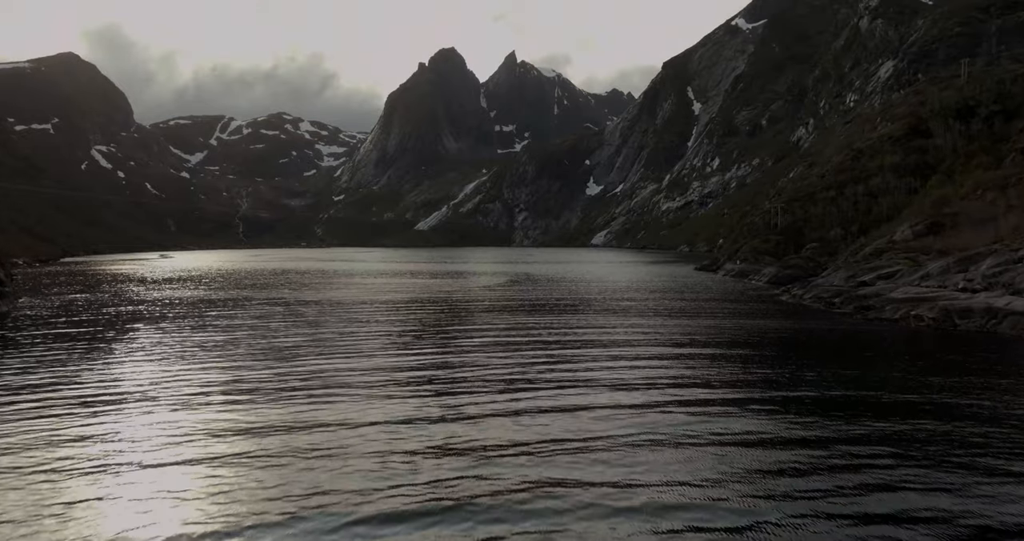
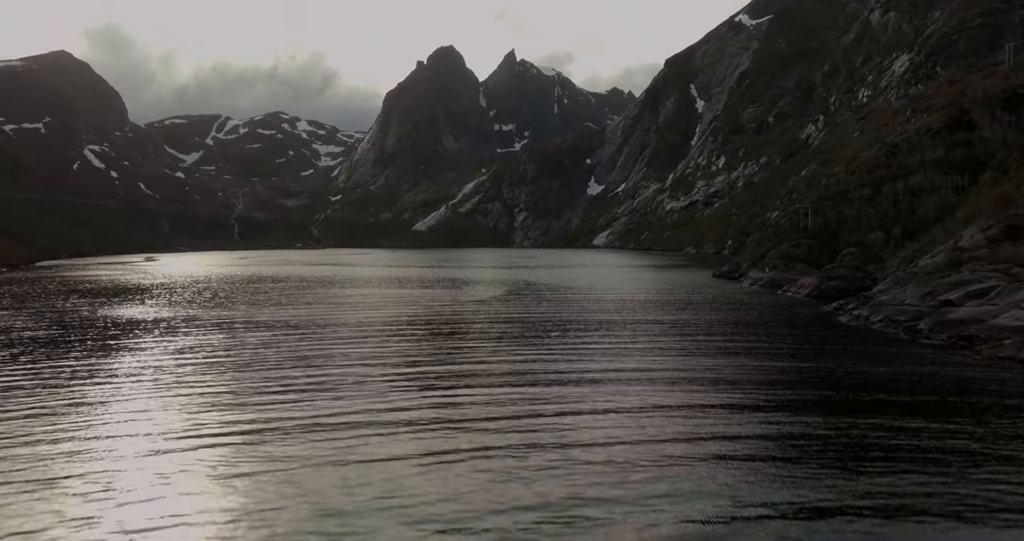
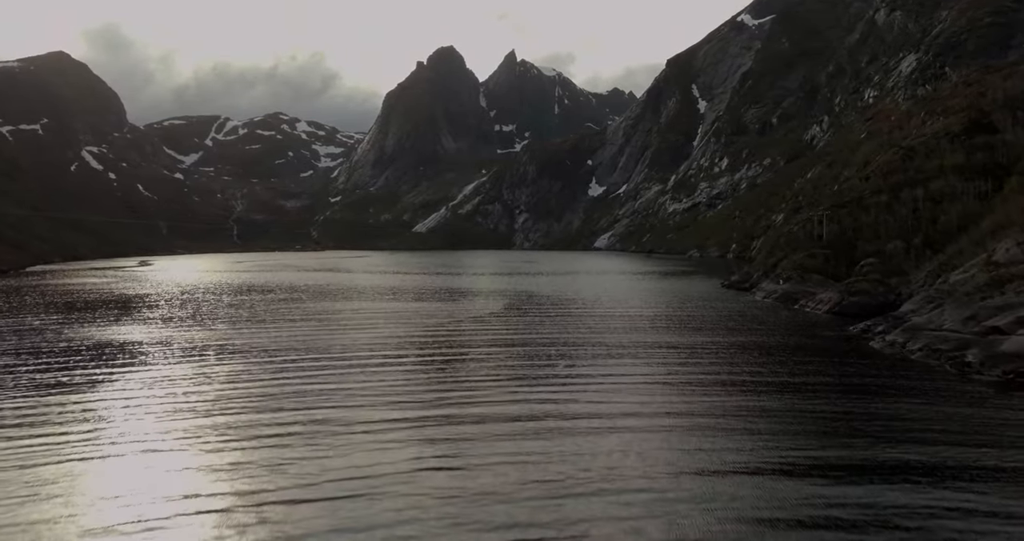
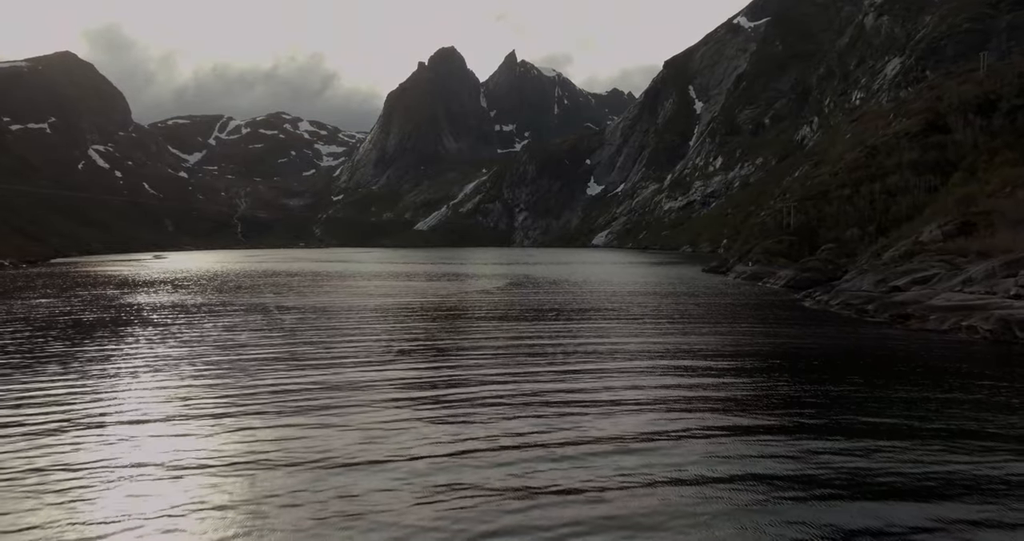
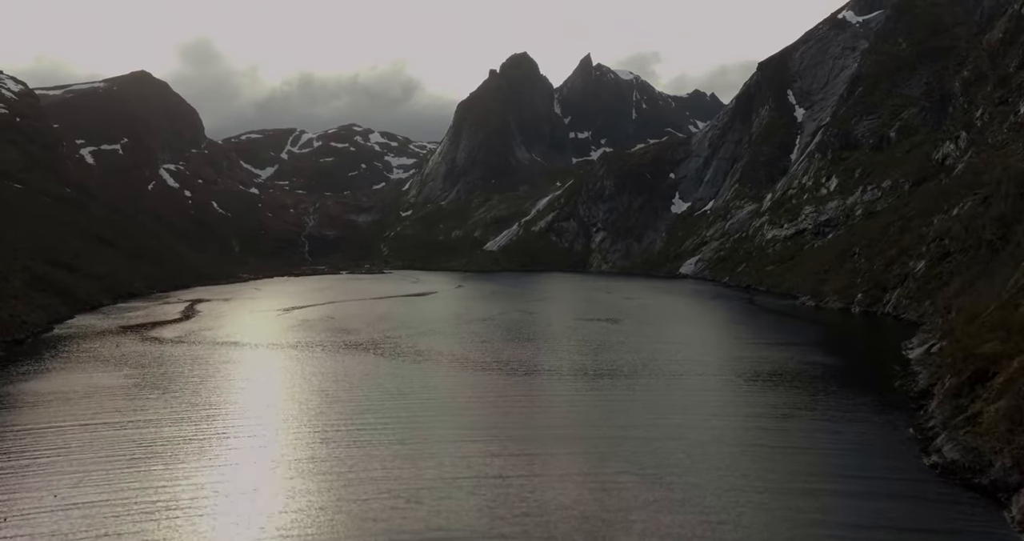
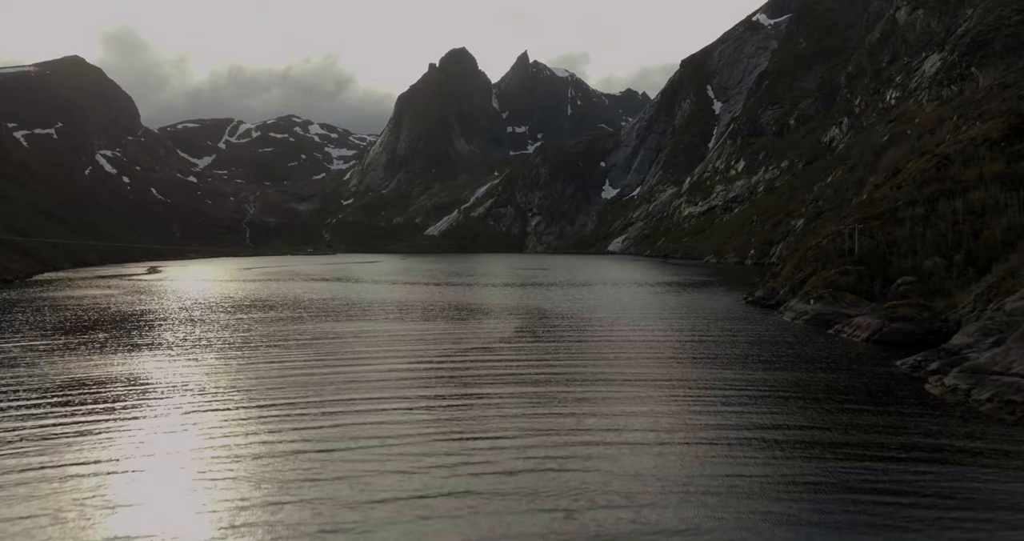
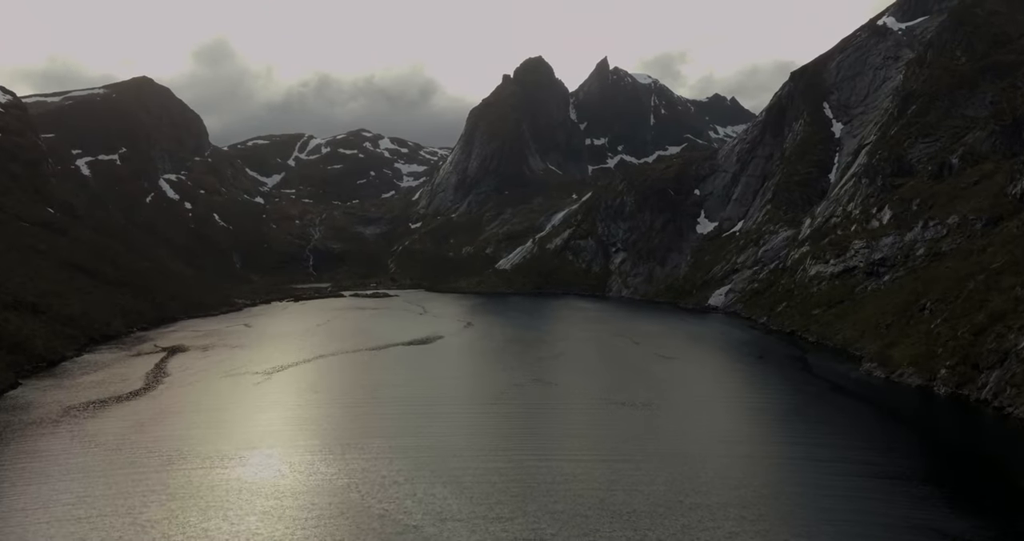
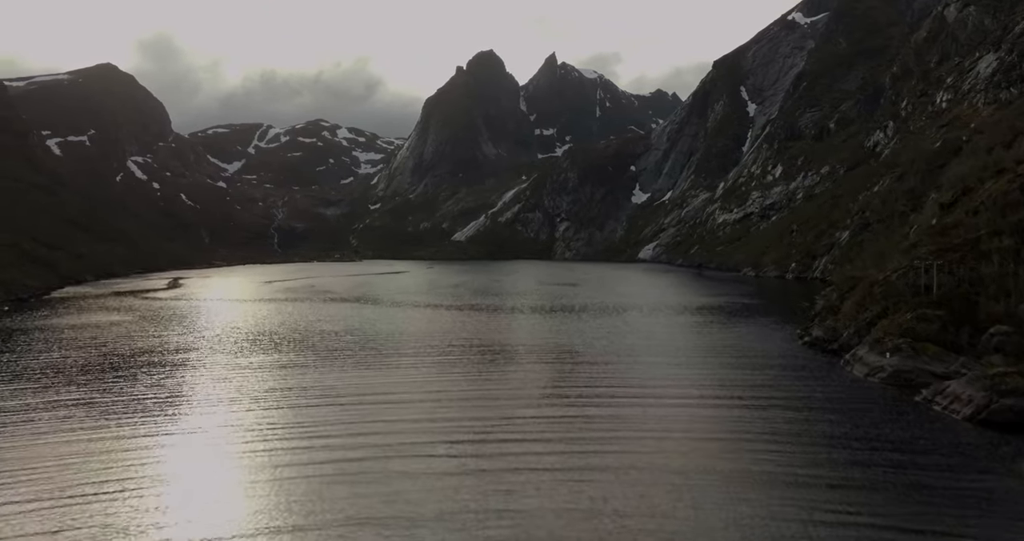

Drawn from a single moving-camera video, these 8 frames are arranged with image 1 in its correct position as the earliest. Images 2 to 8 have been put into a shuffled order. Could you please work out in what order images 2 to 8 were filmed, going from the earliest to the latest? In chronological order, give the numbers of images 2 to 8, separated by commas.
4, 2, 3, 6, 8, 5, 7
